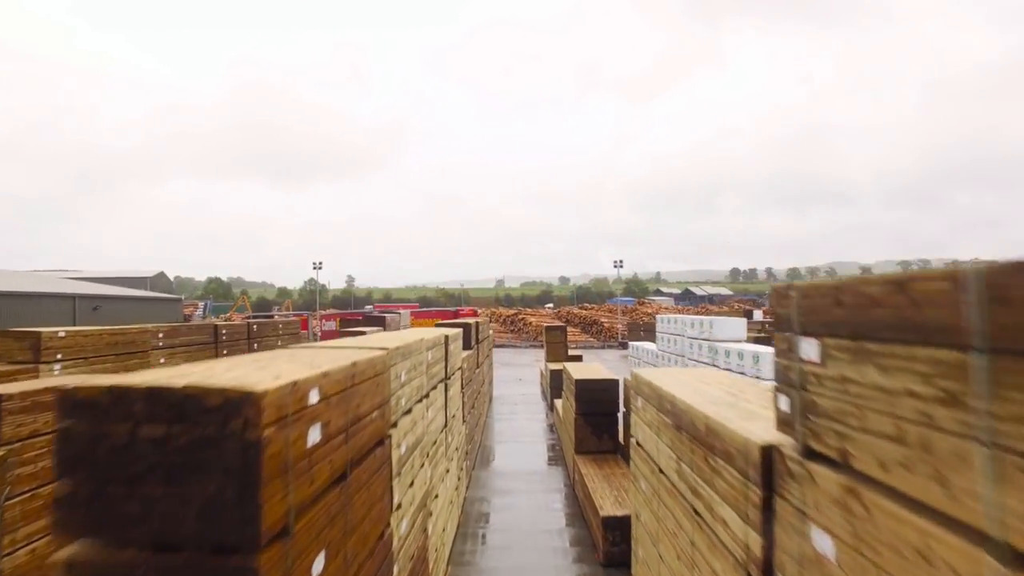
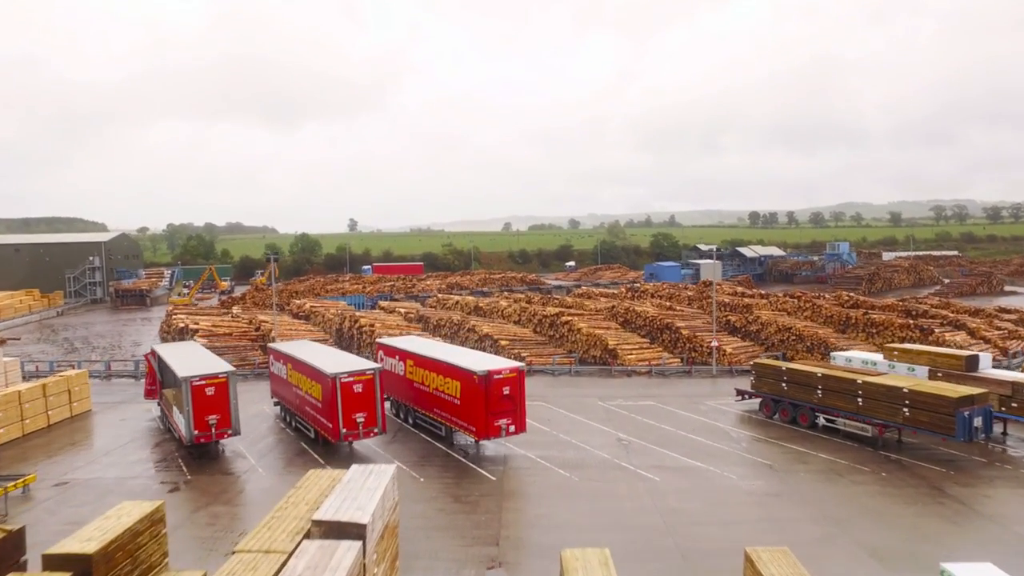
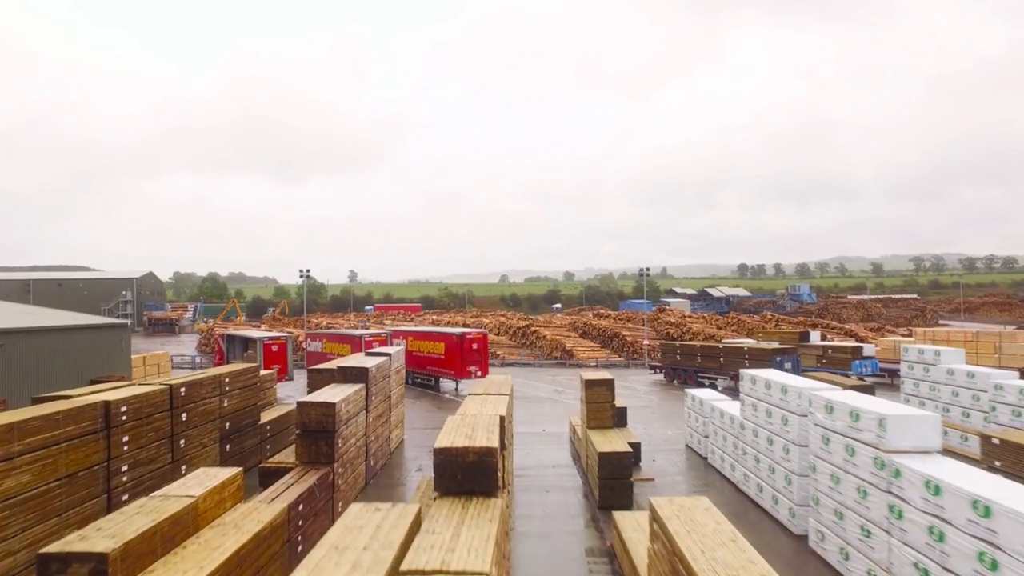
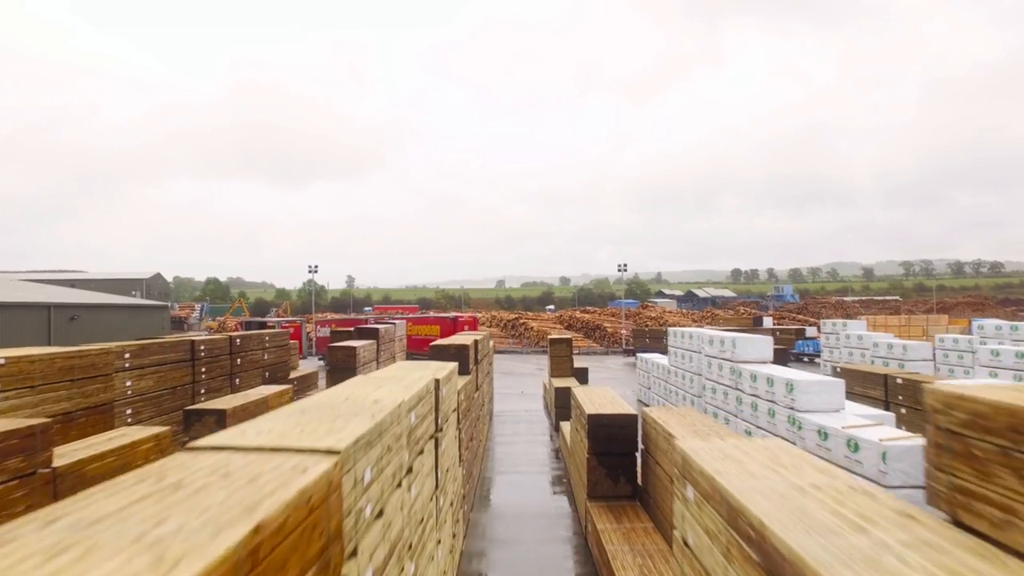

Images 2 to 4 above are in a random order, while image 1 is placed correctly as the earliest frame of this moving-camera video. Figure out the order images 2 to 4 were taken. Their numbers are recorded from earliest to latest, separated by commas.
4, 3, 2
